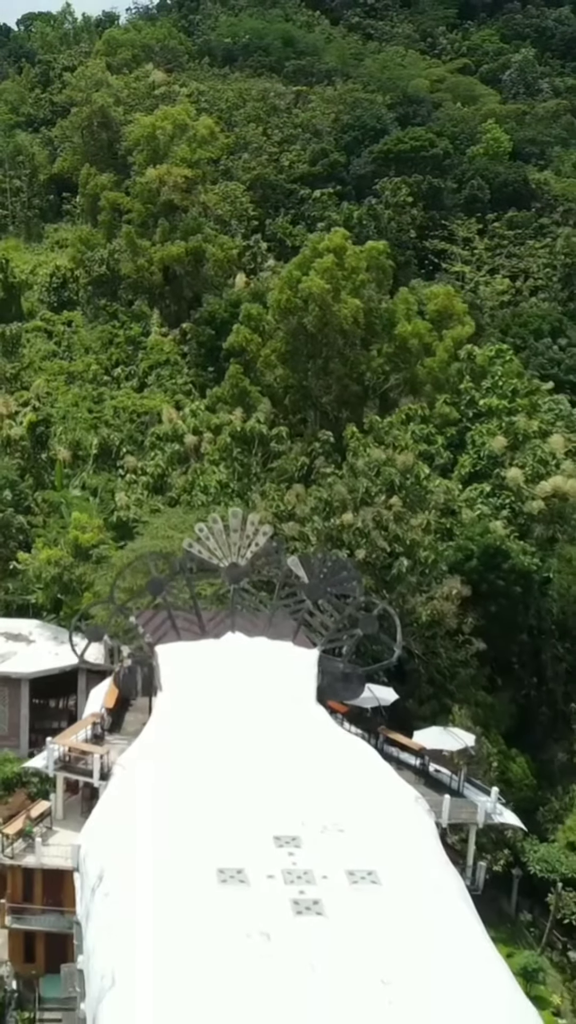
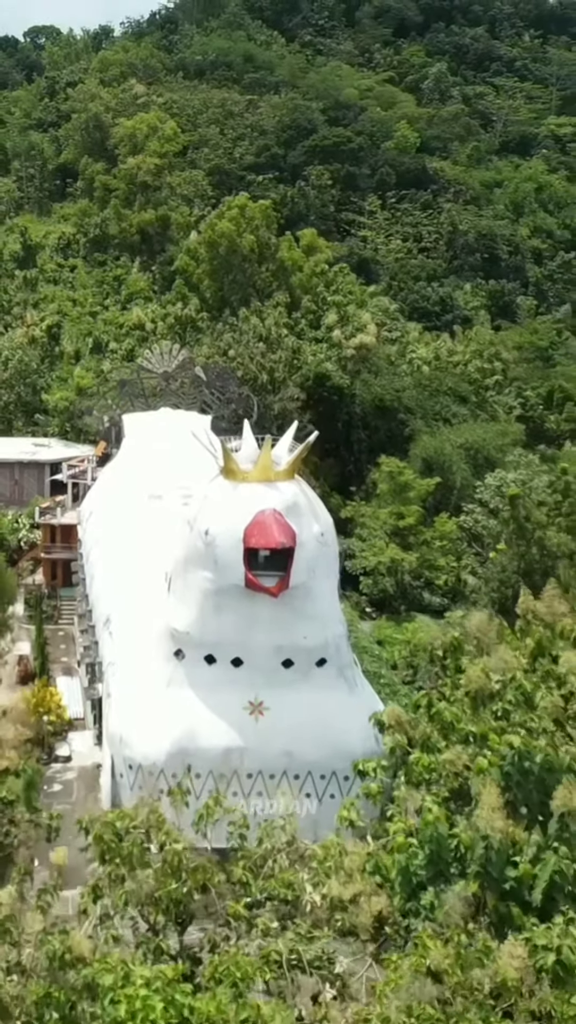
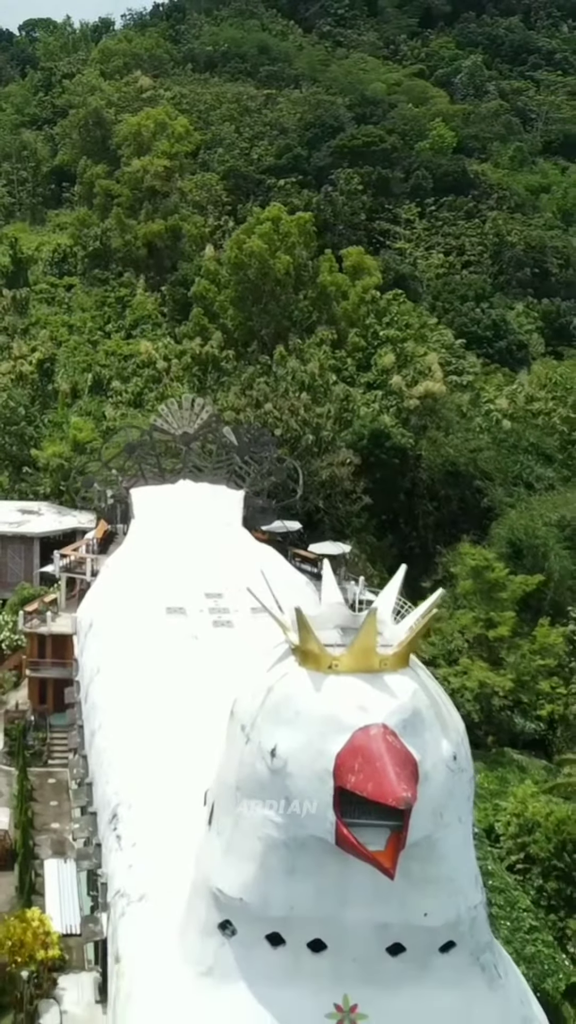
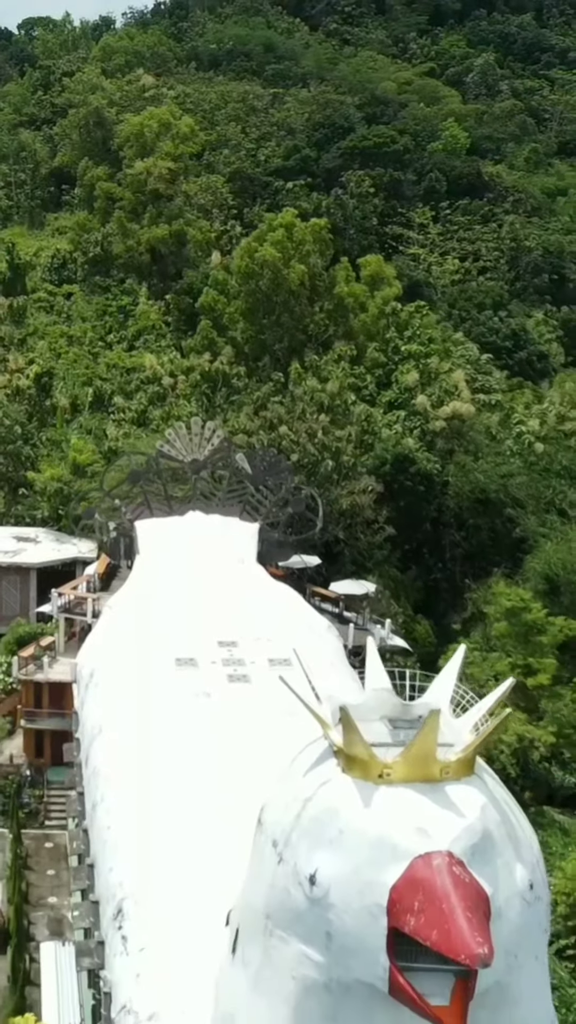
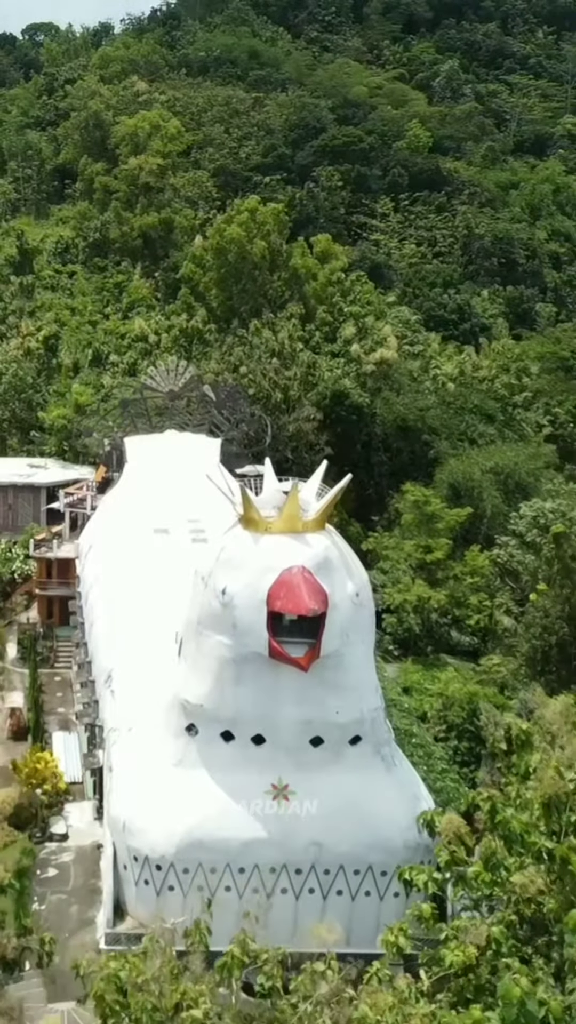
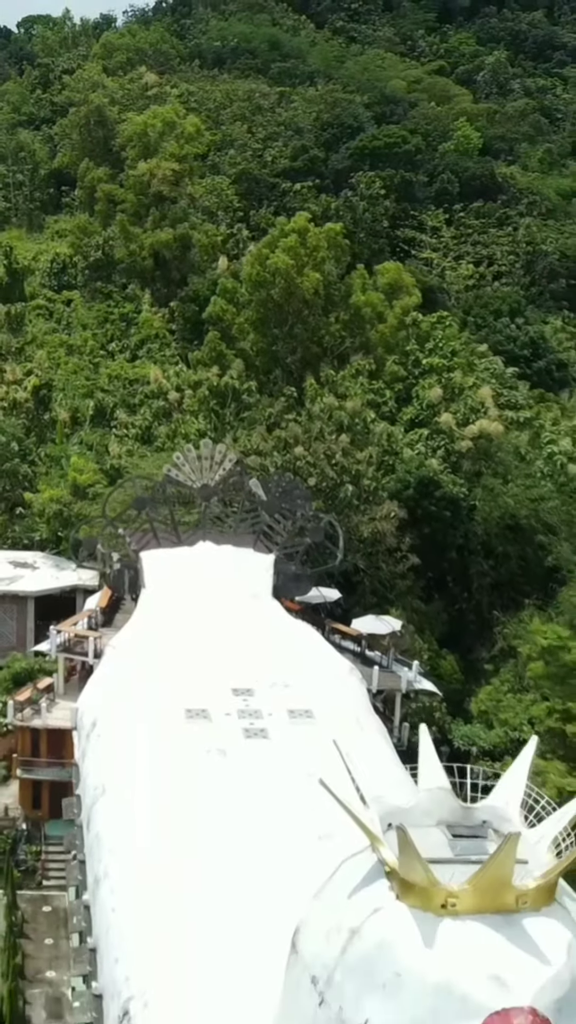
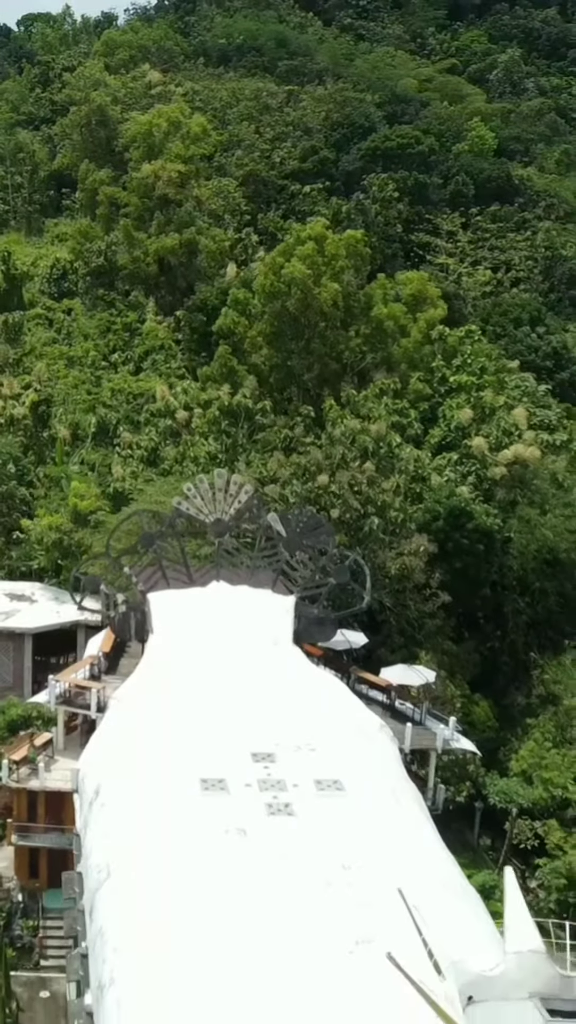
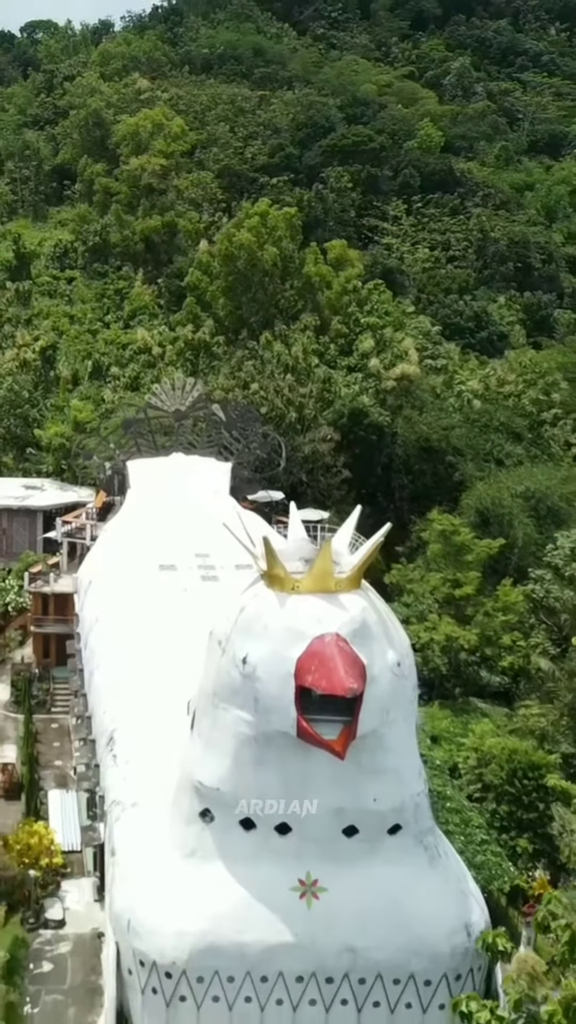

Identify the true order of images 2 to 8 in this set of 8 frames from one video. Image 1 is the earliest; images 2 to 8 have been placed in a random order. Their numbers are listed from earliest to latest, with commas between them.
7, 6, 4, 3, 8, 5, 2
